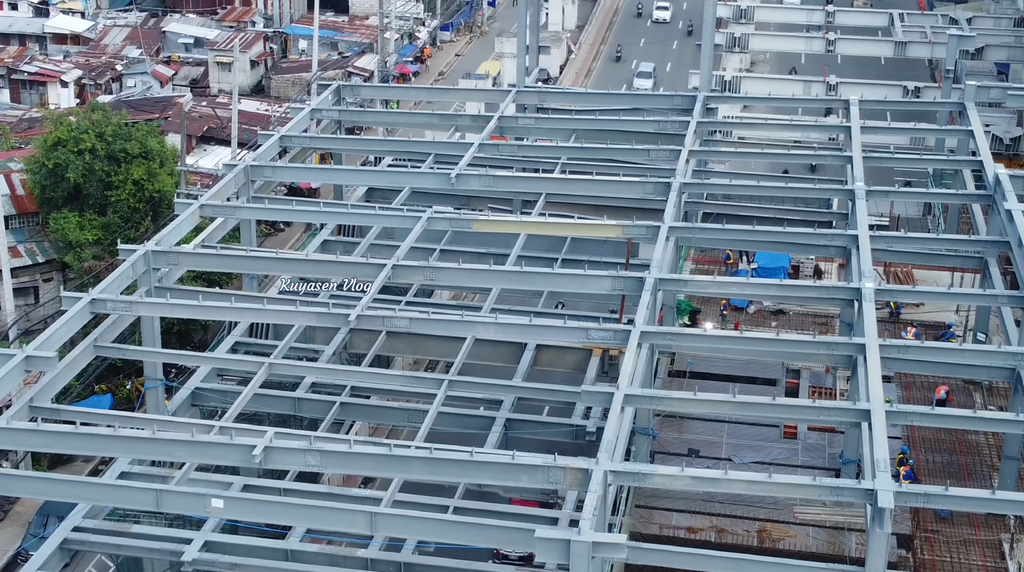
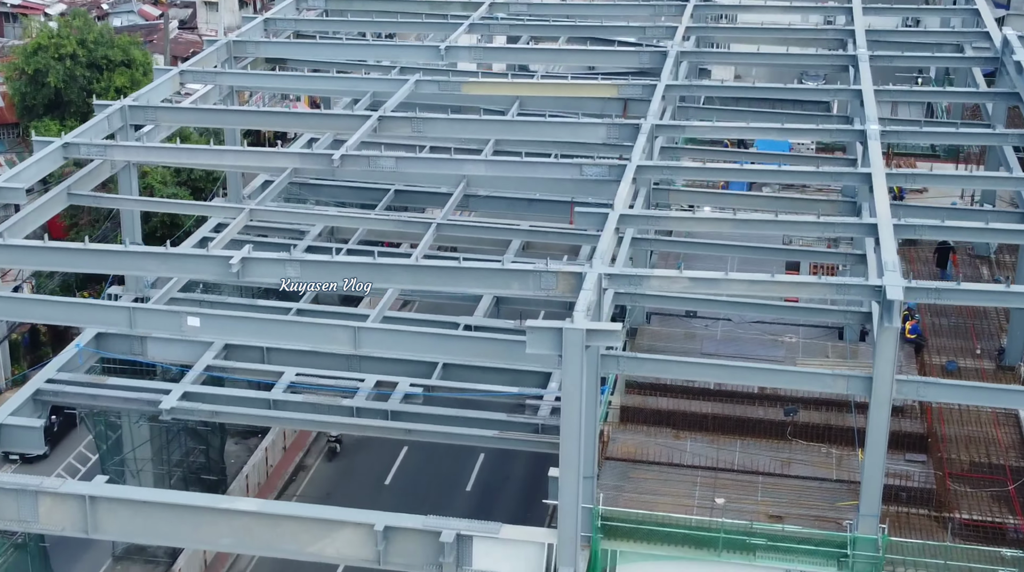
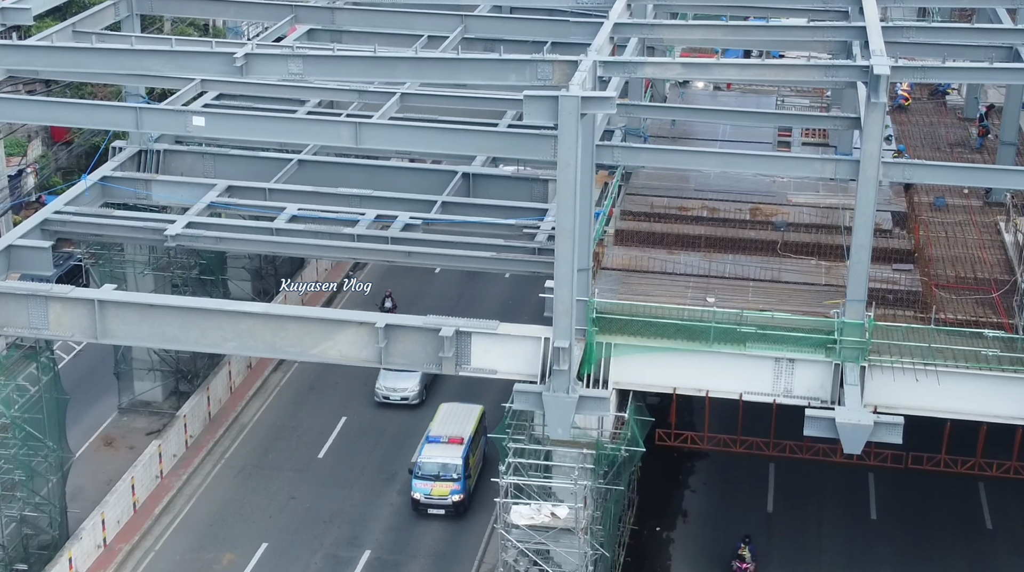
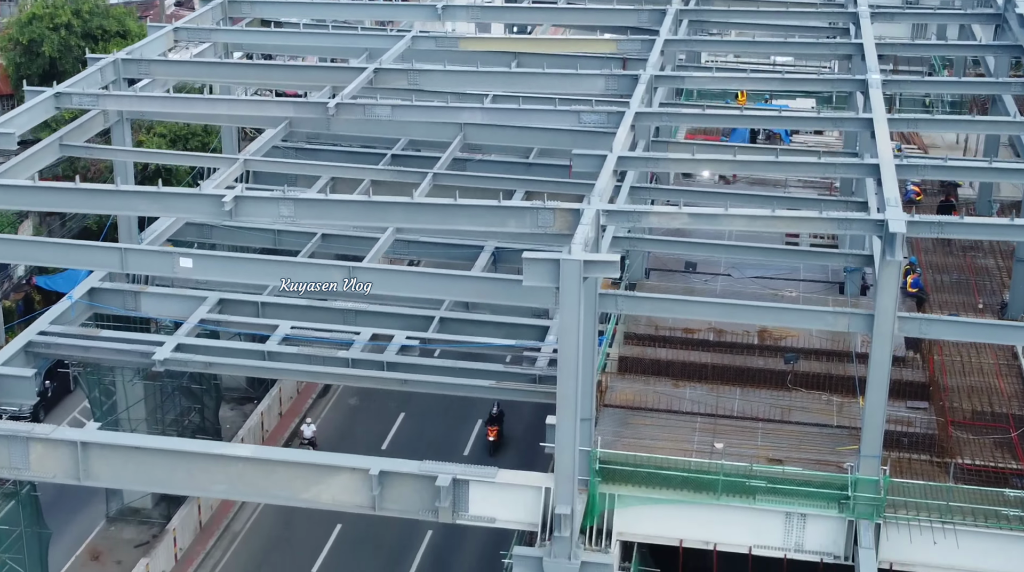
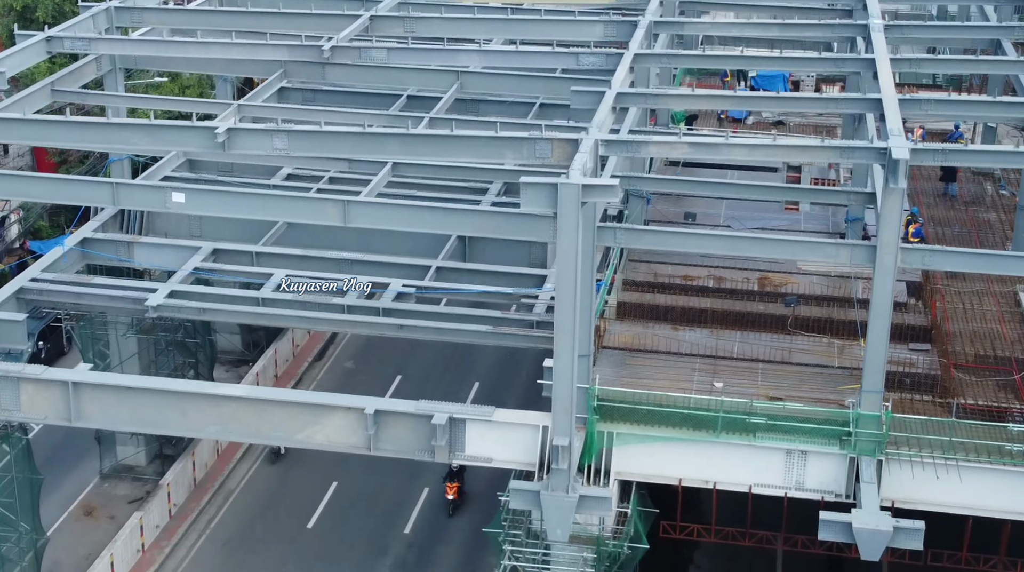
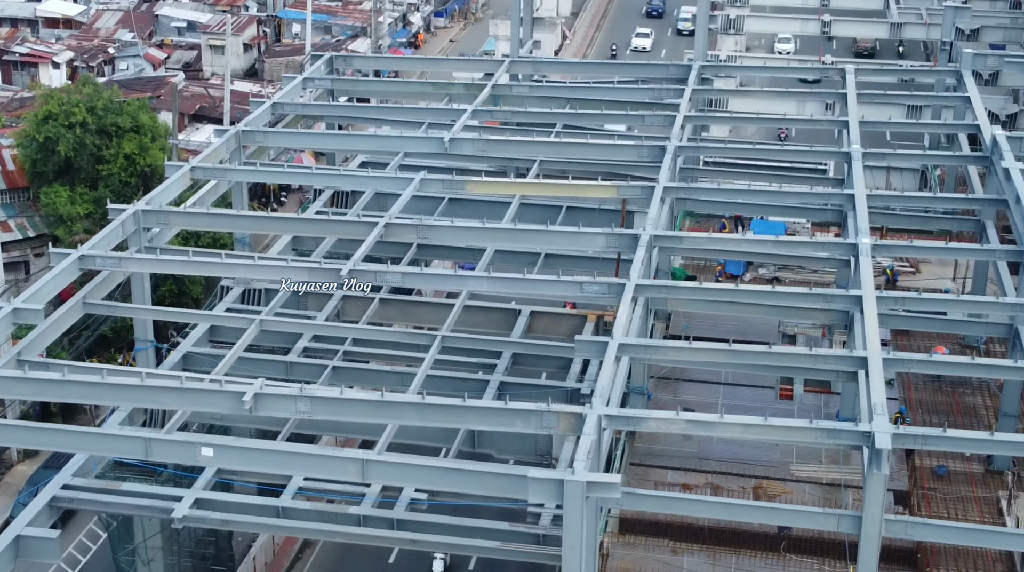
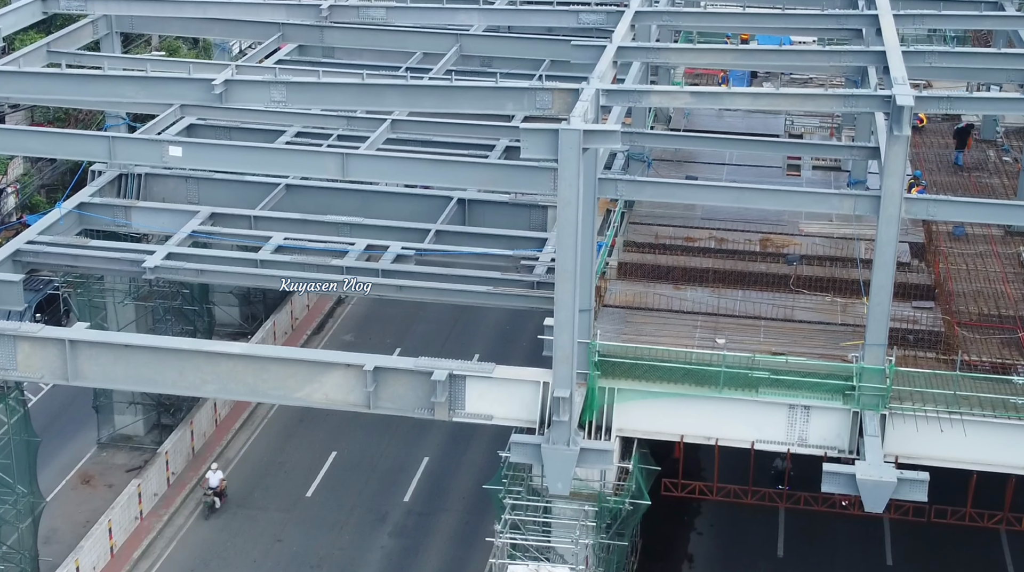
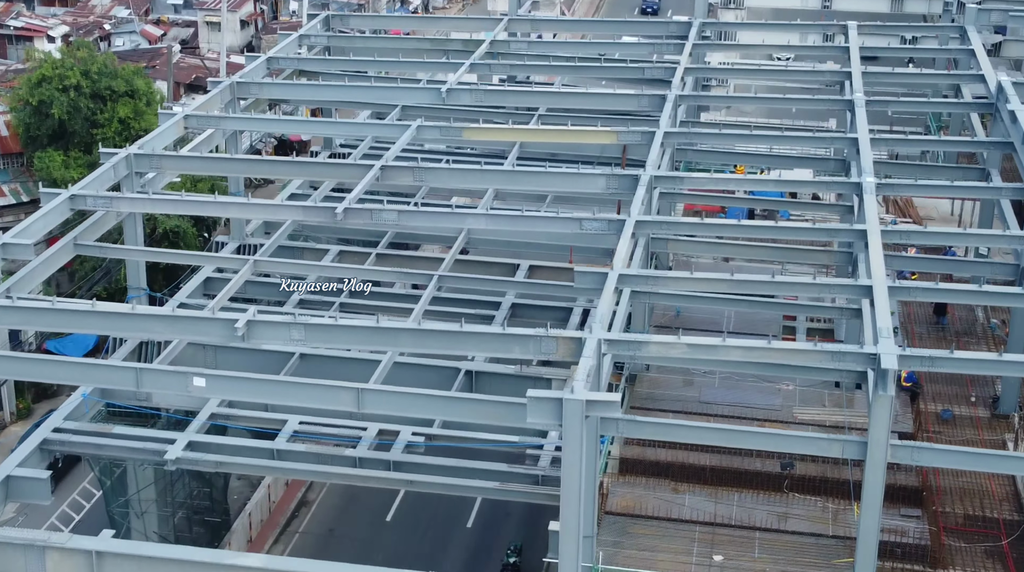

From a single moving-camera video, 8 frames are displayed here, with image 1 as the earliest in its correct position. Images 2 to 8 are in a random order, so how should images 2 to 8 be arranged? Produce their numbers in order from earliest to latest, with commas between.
6, 8, 2, 4, 5, 7, 3
